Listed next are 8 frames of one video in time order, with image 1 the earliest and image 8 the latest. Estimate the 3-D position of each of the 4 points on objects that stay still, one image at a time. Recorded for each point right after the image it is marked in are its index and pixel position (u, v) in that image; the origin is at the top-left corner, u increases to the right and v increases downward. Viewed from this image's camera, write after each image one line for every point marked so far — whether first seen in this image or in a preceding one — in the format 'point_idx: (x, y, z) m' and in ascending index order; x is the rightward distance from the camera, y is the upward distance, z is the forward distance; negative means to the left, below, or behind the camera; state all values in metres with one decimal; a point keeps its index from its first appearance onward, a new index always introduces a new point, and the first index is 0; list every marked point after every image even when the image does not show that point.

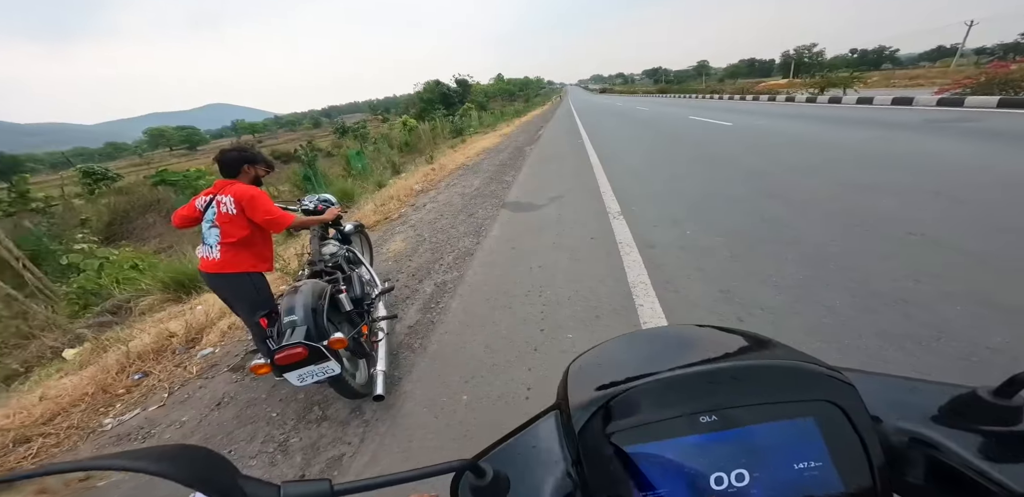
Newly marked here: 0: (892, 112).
0: (+10.6, +3.8, +10.0) m
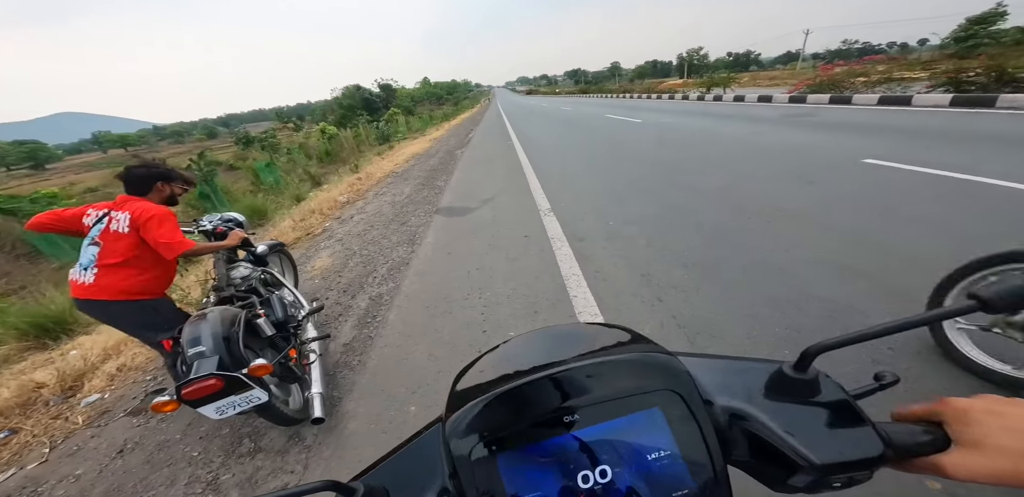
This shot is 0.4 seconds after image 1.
0: (+8.3, +4.6, +11.7) m
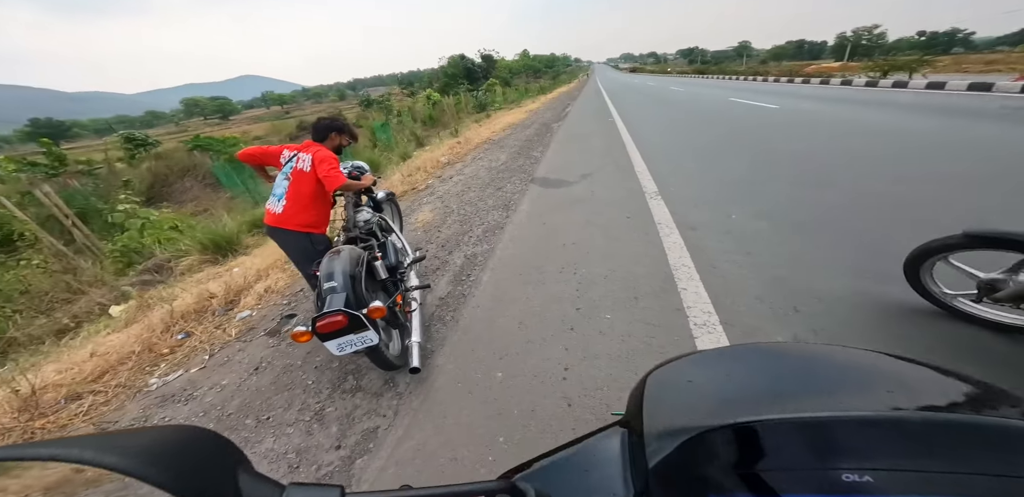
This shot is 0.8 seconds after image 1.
0: (+11.4, +3.8, +9.1) m
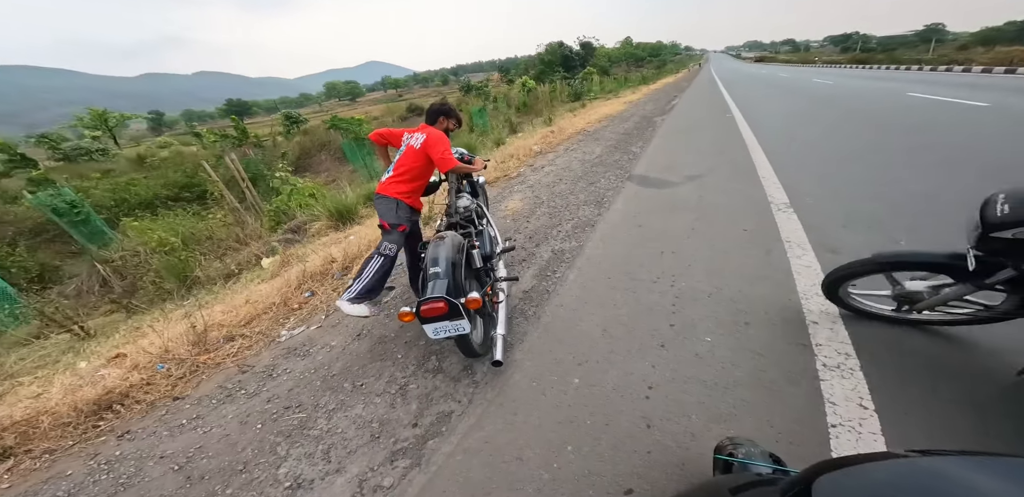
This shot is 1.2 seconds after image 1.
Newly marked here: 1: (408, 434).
0: (+13.6, +2.4, +6.0) m
1: (-0.6, -1.1, +2.0) m
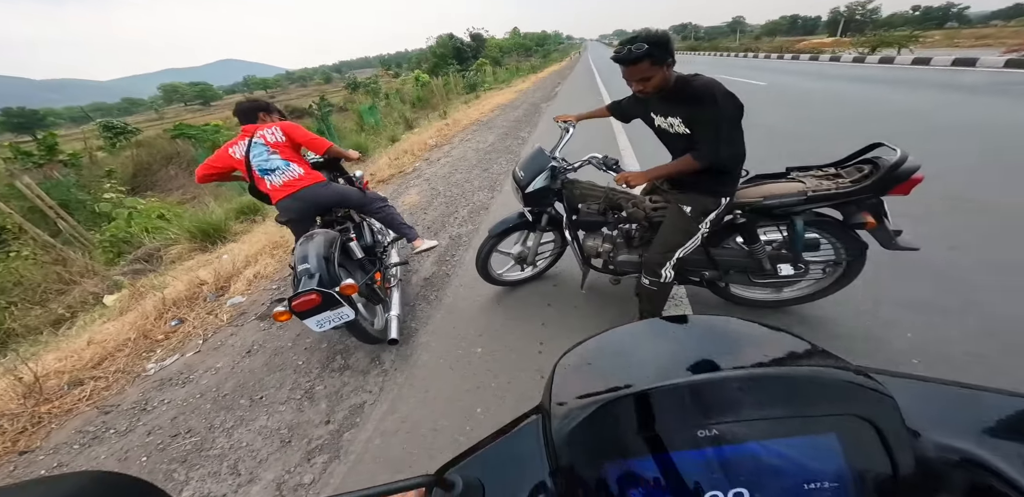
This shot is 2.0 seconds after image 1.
0: (+11.1, +4.5, +9.2) m
1: (-1.1, -1.1, +2.0) m
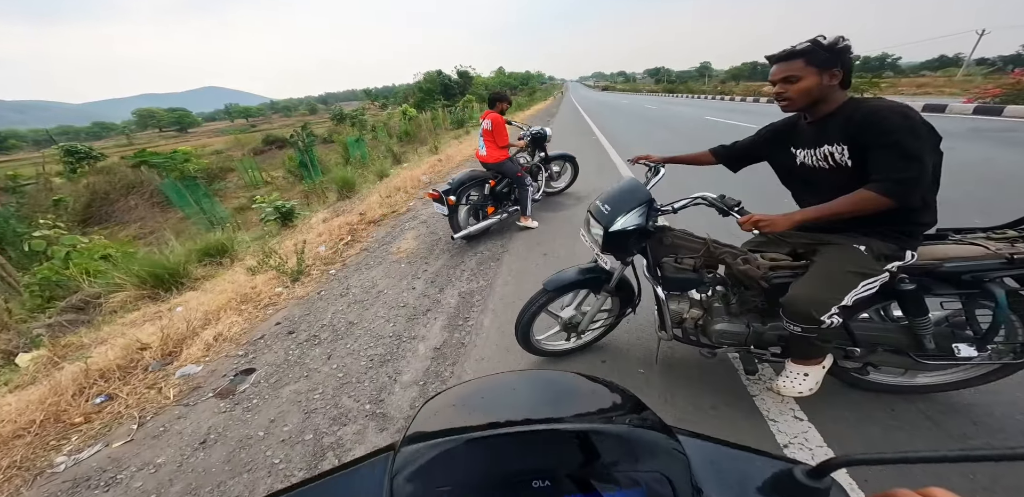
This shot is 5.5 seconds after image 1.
0: (+10.9, +3.5, +9.6) m
1: (-0.8, -1.4, +1.4) m
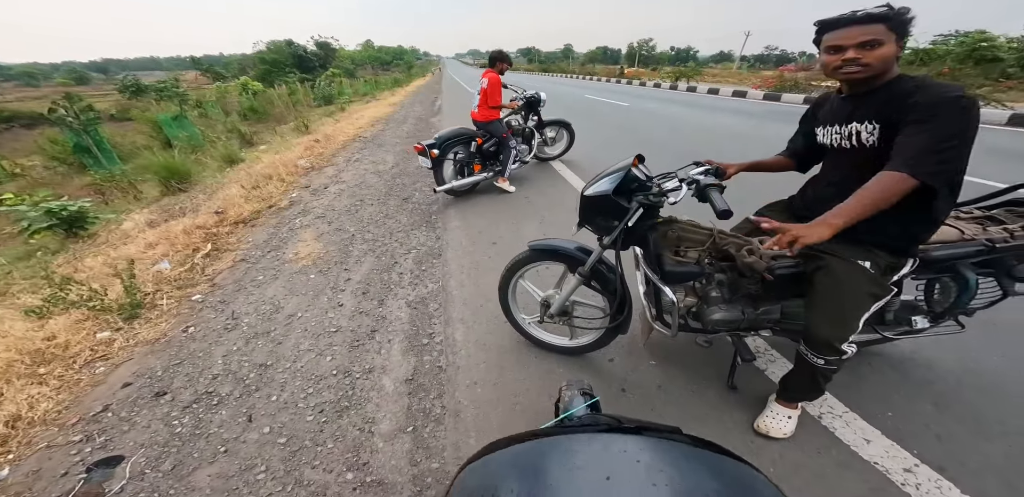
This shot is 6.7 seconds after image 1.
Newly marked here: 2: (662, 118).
0: (+7.6, +4.9, +11.9) m
1: (-0.4, -1.5, +0.8) m
2: (+3.7, +3.4, +9.2) m
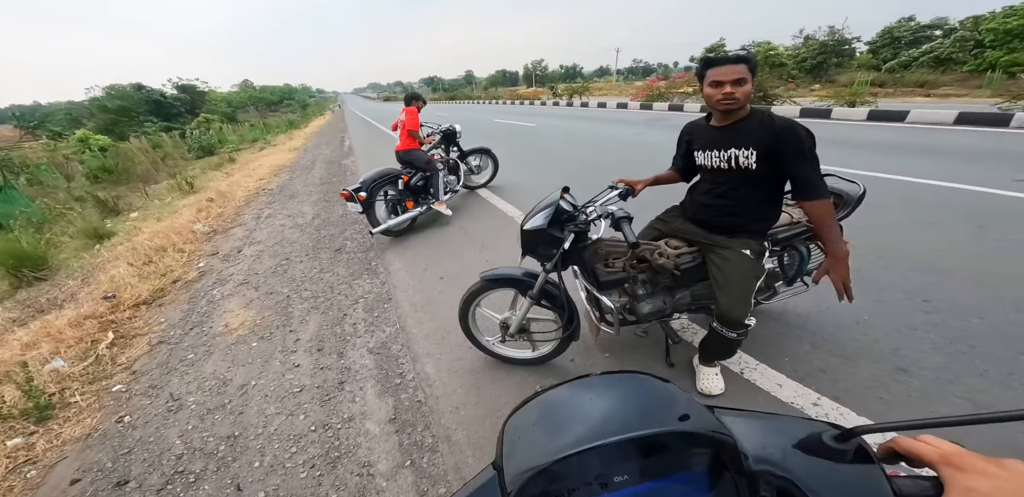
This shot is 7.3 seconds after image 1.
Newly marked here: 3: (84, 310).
0: (+4.4, +5.3, +13.6) m
1: (-0.2, -1.7, +0.9) m
2: (+1.4, +3.2, +10.1) m
3: (-4.3, -0.7, +3.7) m
